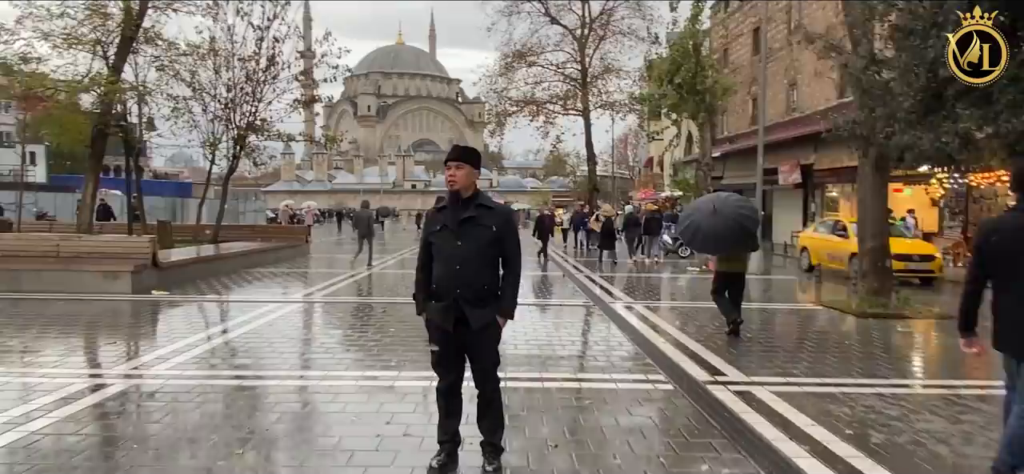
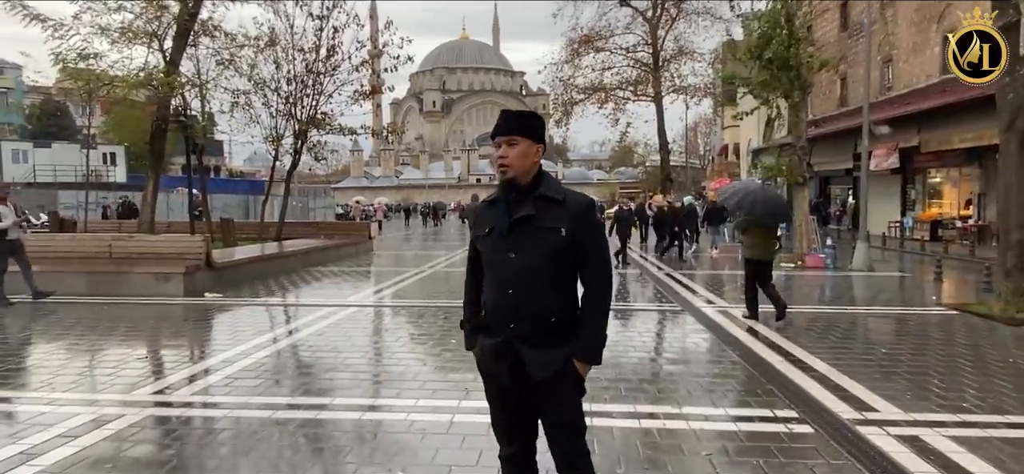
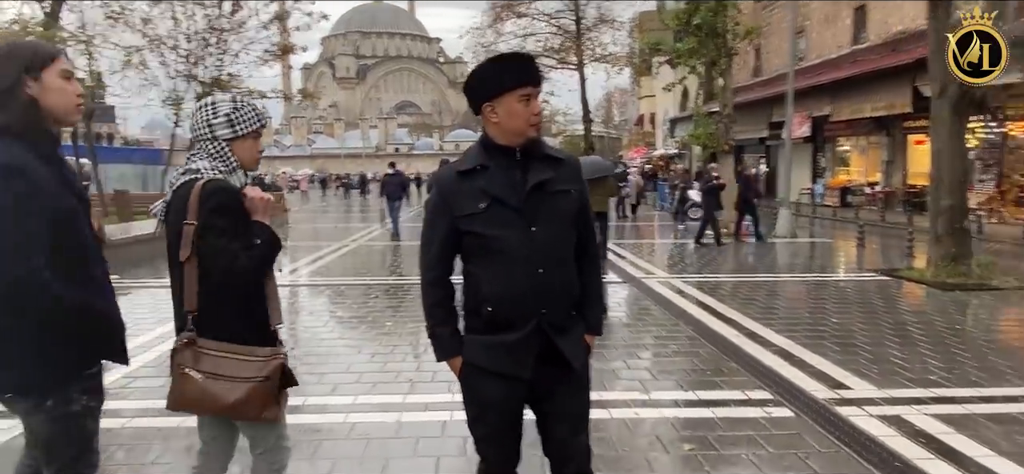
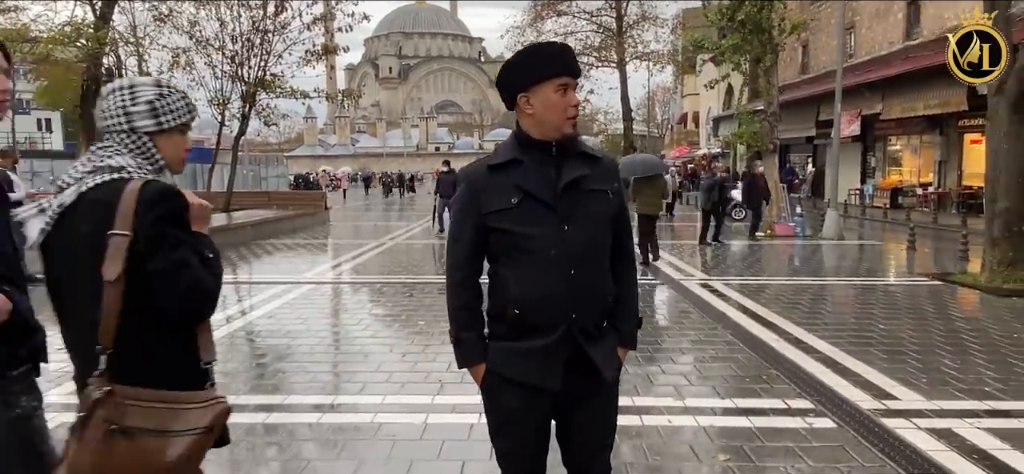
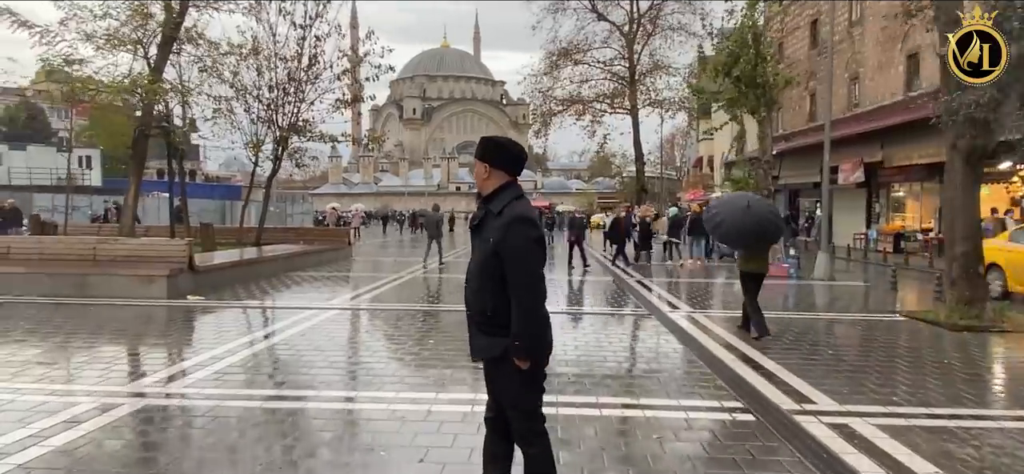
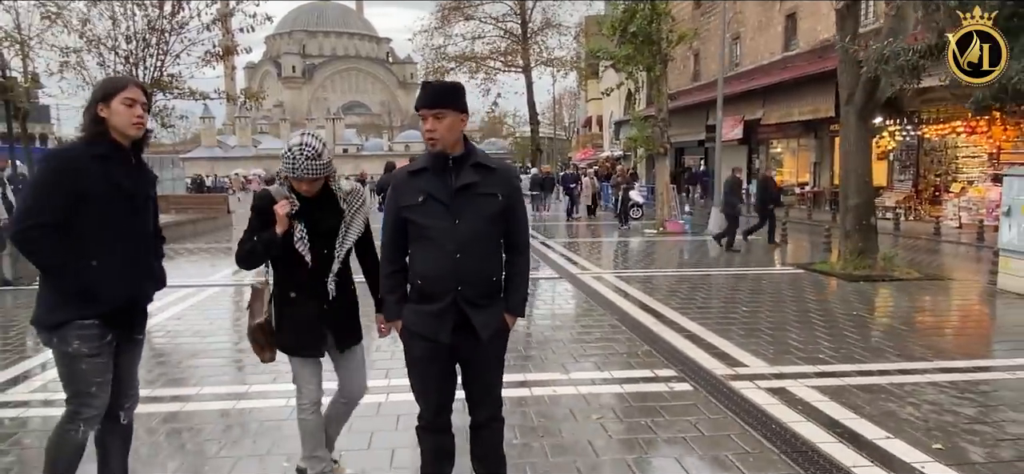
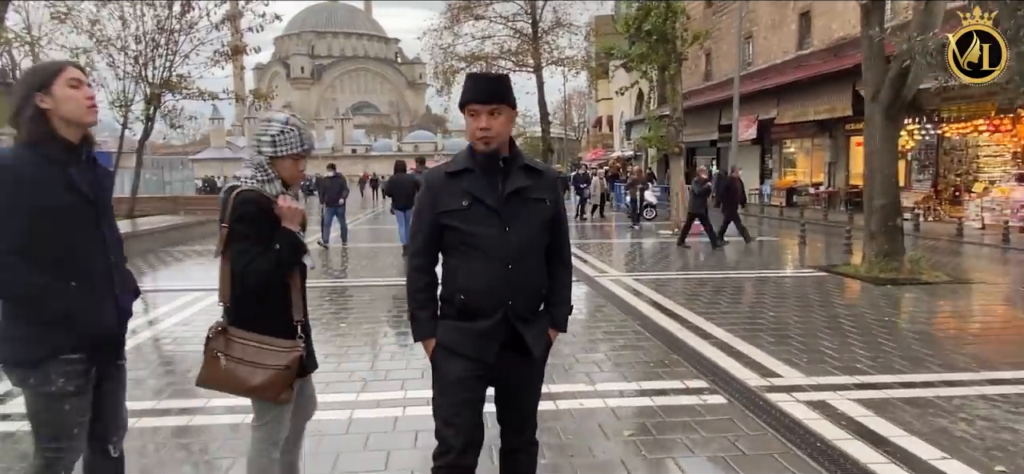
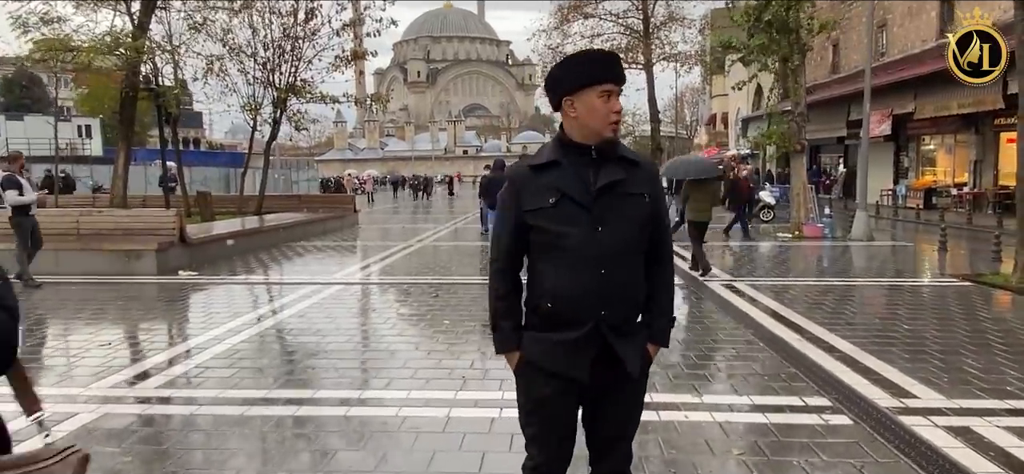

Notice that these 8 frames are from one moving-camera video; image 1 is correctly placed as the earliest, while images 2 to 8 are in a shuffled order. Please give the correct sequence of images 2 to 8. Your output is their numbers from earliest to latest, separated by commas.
5, 2, 8, 4, 3, 7, 6
